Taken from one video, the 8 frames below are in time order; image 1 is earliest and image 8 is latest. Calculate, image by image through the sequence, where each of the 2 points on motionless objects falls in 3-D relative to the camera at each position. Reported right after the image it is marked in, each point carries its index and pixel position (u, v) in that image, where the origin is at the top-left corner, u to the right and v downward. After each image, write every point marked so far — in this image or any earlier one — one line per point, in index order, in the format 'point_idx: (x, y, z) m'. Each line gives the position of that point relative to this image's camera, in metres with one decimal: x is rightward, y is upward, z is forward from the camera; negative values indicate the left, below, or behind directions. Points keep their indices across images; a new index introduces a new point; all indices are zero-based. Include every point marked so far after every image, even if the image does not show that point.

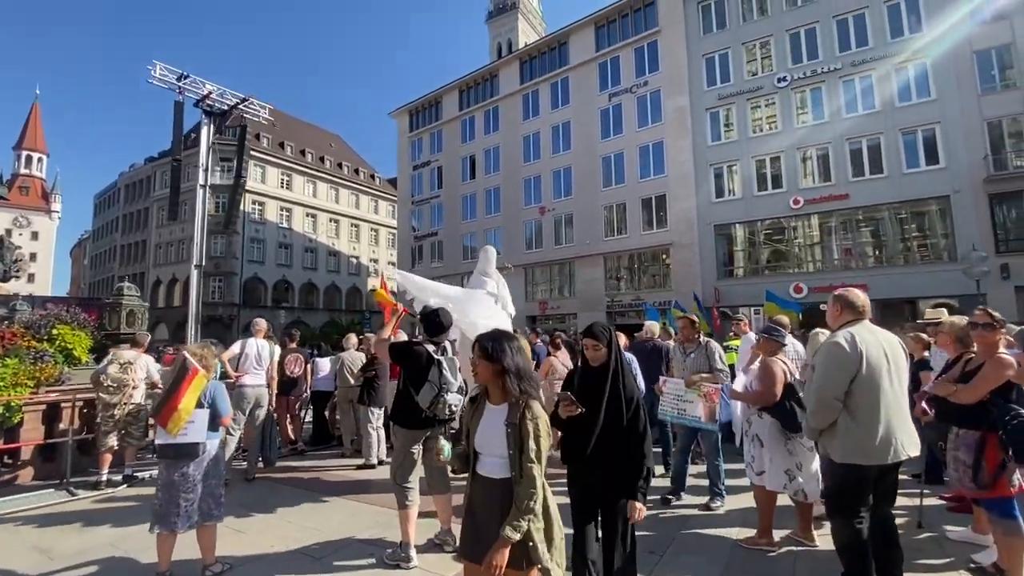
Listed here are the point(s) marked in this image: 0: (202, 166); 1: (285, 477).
0: (-7.5, +3.0, +11.8) m
1: (-3.7, -3.0, +7.8) m
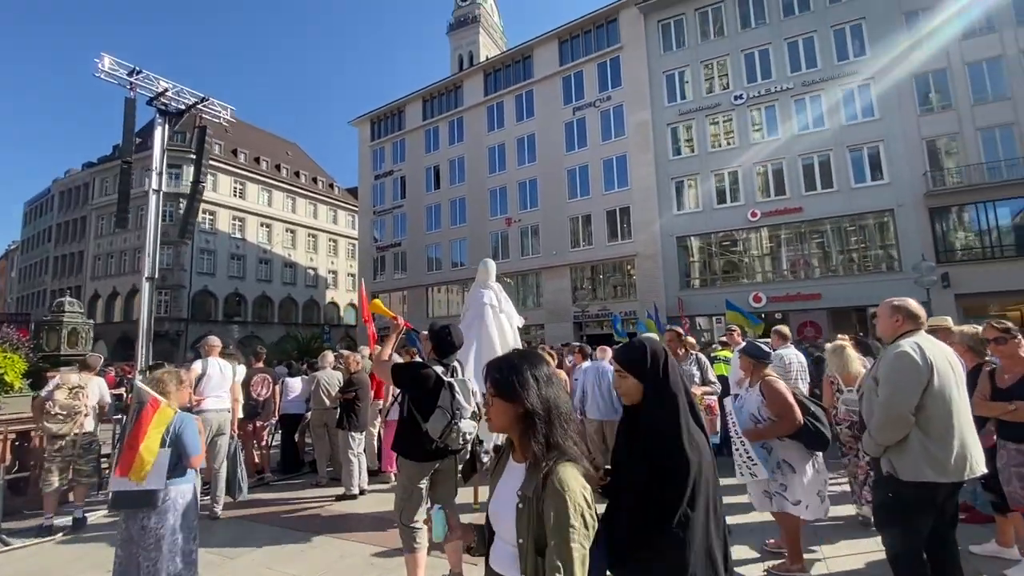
0: (-8.0, +2.7, +10.9) m
1: (-3.8, -3.2, +7.0) m
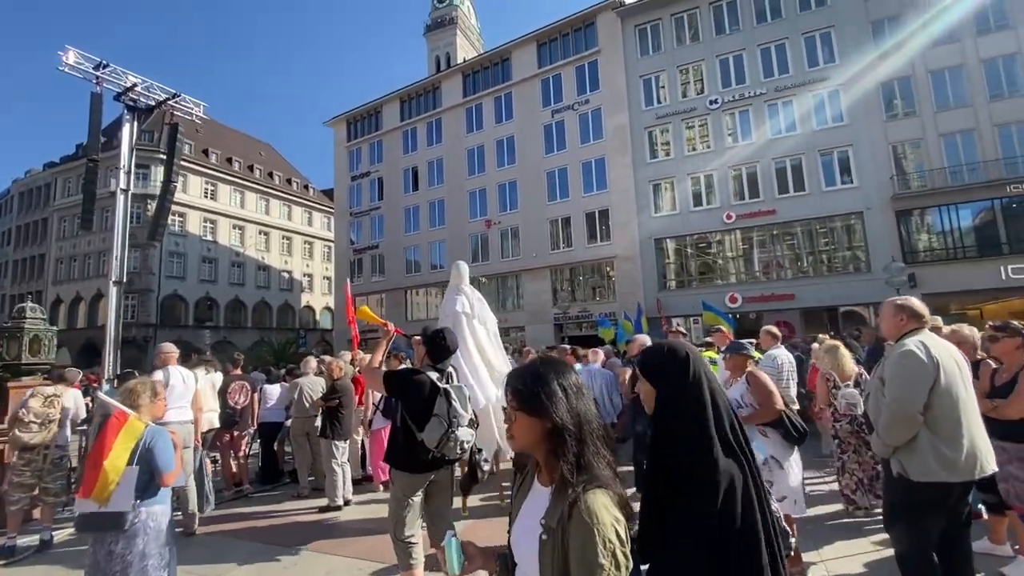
0: (-8.3, +2.6, +10.4) m
1: (-3.9, -3.3, +6.7) m
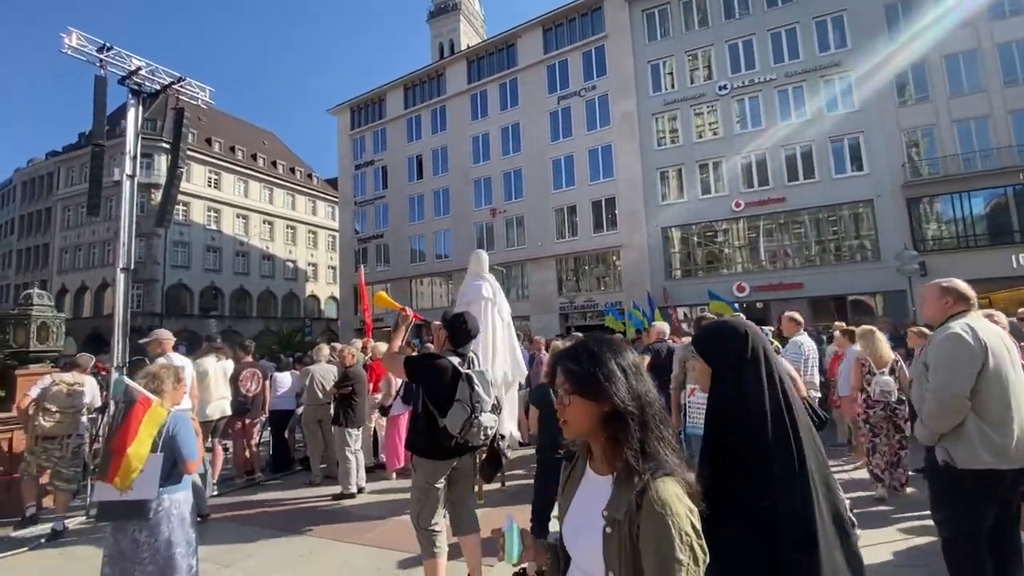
0: (-8.1, +2.8, +10.2) m
1: (-3.7, -3.1, +6.6) m
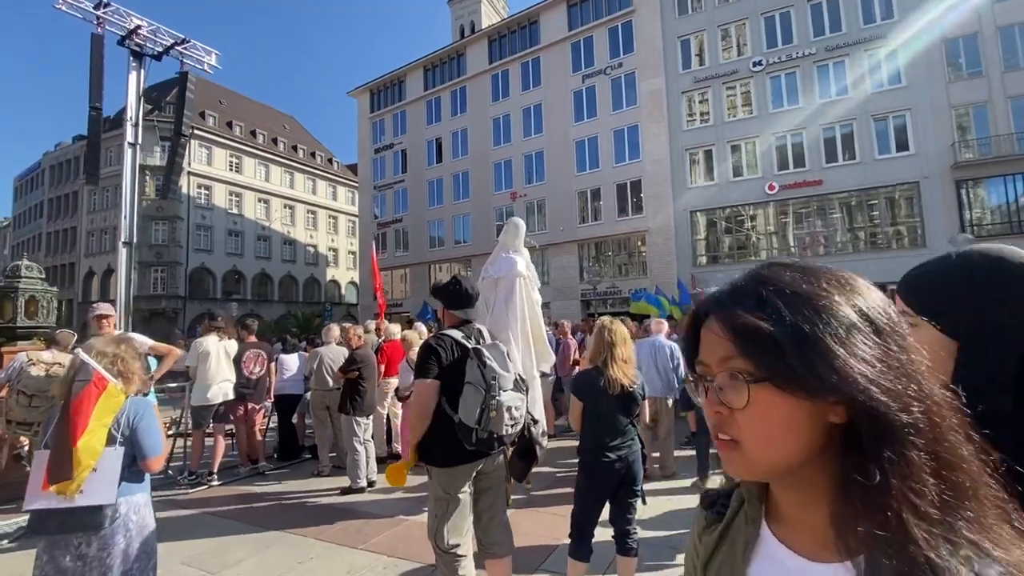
0: (-7.5, +3.3, +9.6) m
1: (-3.3, -2.7, +6.0) m
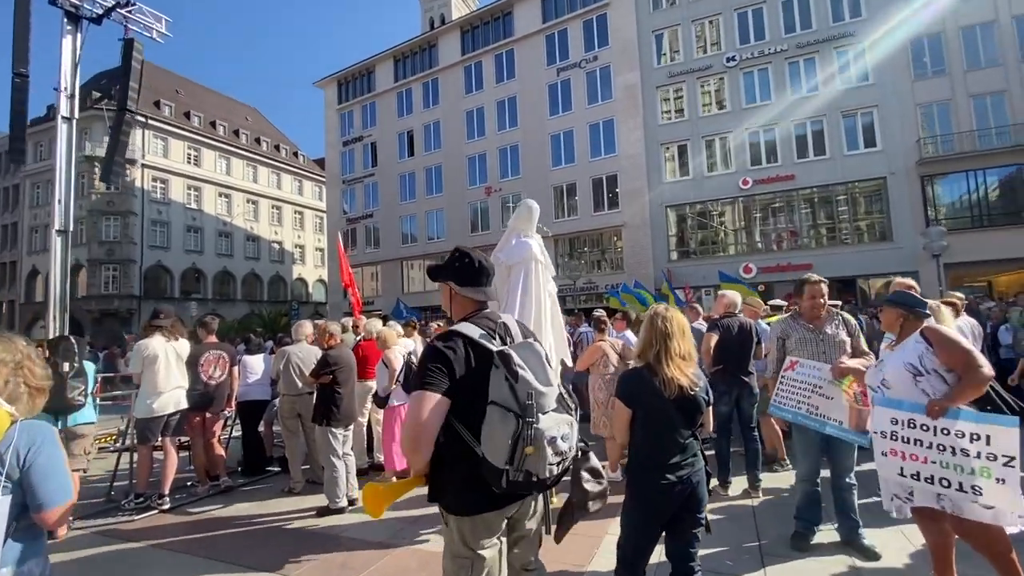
0: (-7.8, +3.4, +8.4) m
1: (-3.3, -2.6, +5.1) m
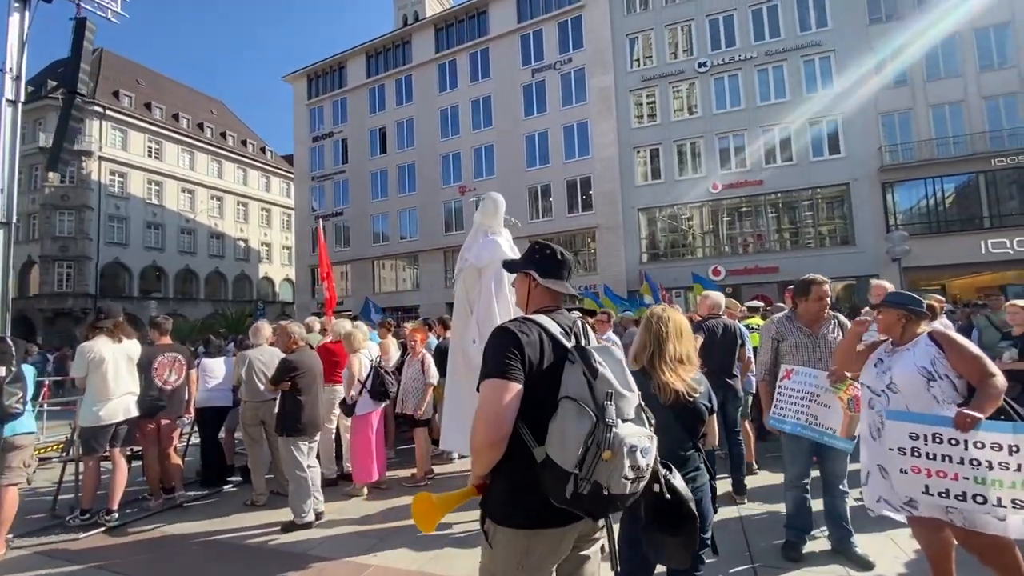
0: (-8.1, +3.5, +7.8) m
1: (-3.5, -2.6, +4.7) m
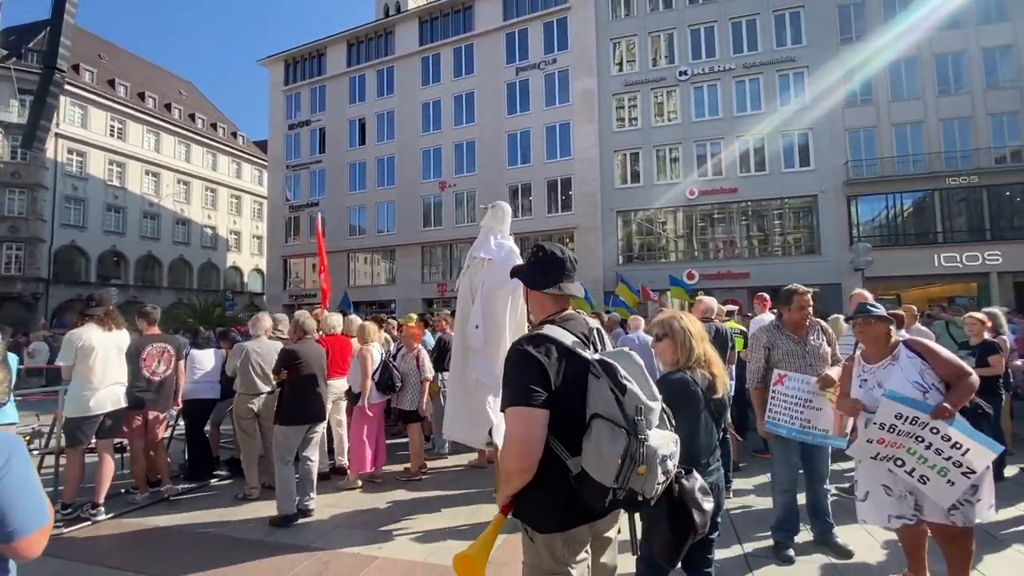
0: (-8.1, +3.7, +7.4) m
1: (-3.5, -2.5, +4.6) m
